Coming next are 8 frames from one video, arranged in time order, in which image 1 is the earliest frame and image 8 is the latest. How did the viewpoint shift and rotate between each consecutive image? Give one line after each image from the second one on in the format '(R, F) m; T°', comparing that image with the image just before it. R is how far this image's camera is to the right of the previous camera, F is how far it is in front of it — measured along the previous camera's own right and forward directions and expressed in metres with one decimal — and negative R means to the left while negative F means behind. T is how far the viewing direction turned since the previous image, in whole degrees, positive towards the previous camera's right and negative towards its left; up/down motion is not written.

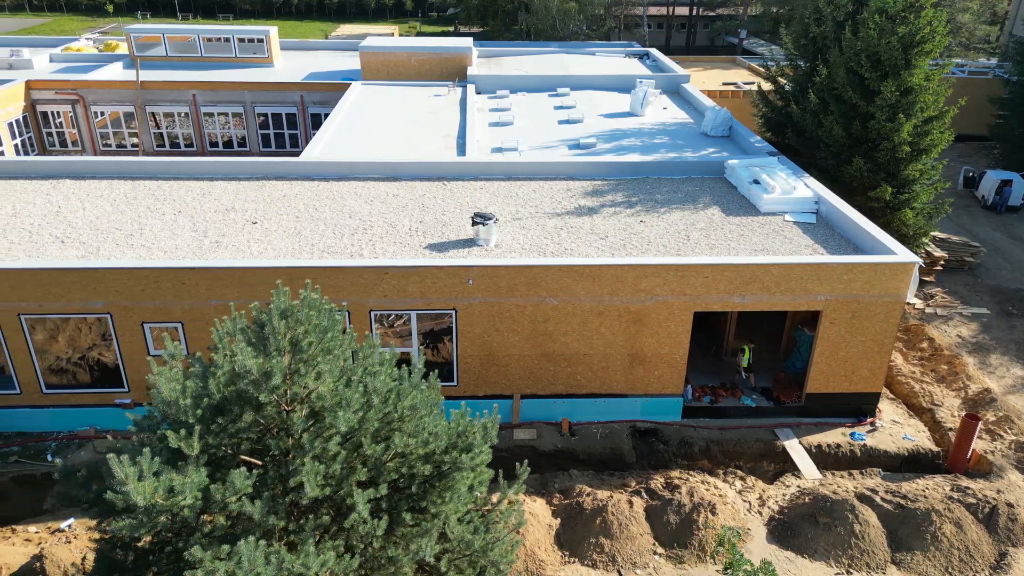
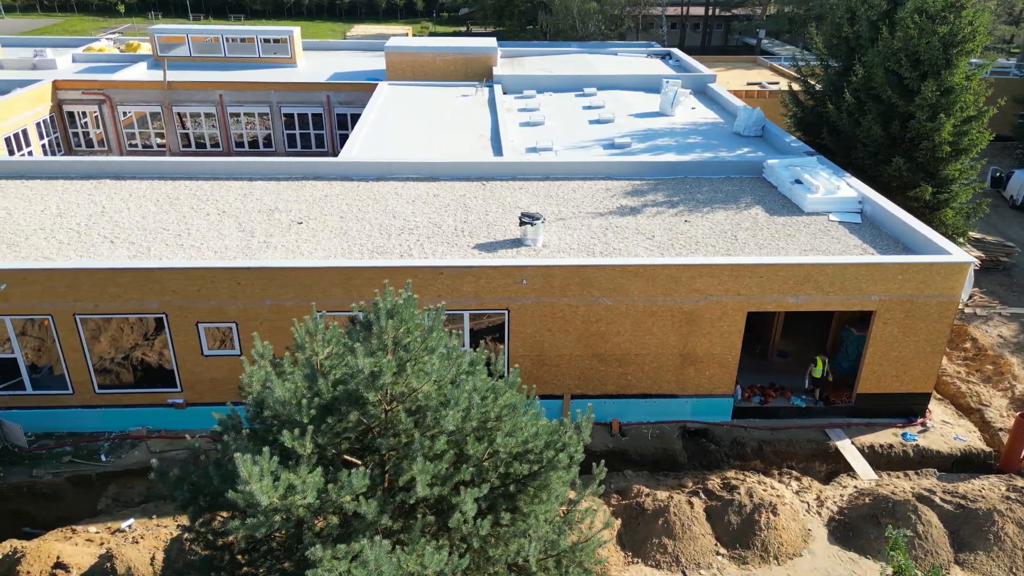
(-1.0, 0.0) m; 0°
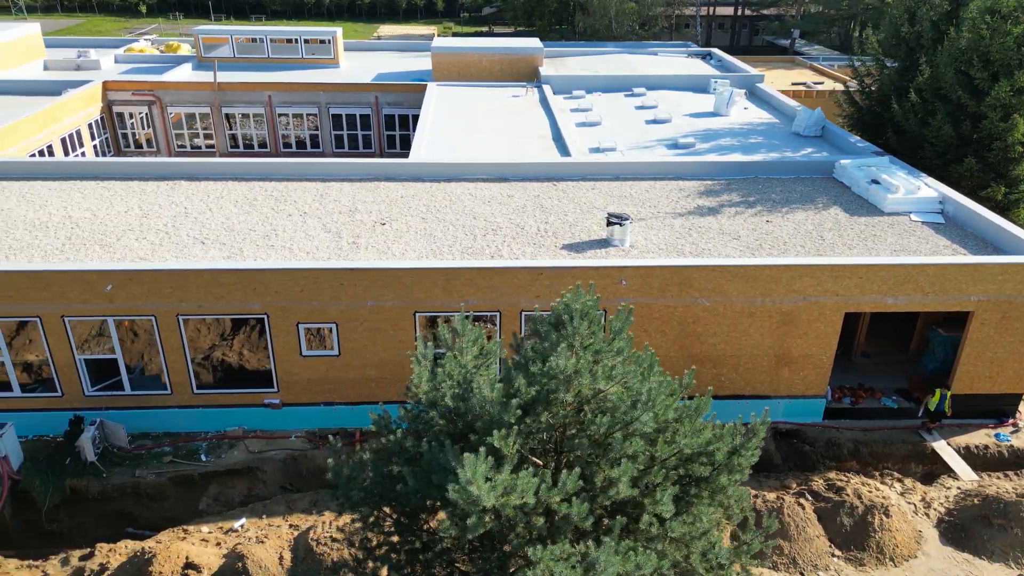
(-1.8, 0.0) m; 0°
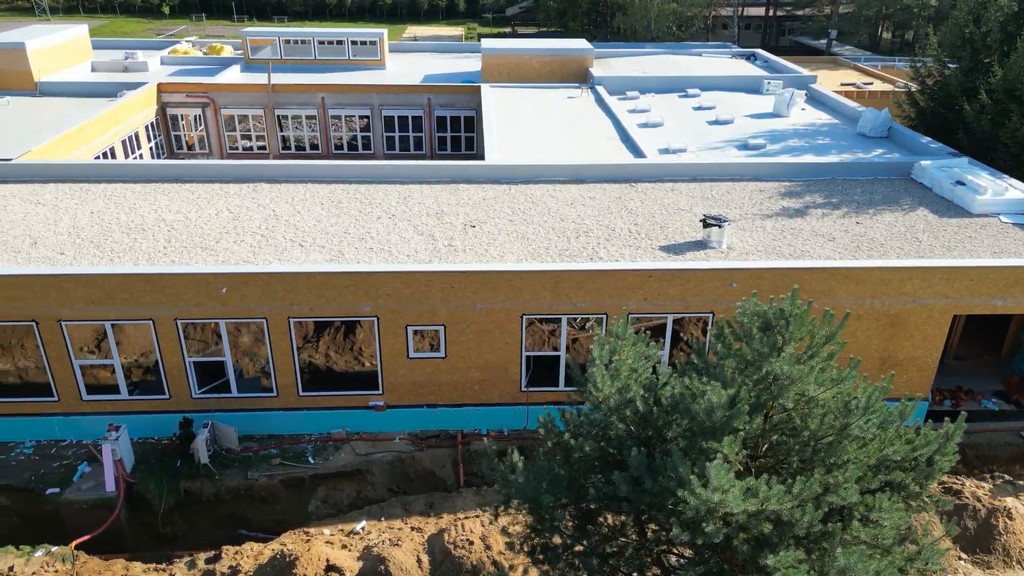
(-1.9, 0.0) m; 0°
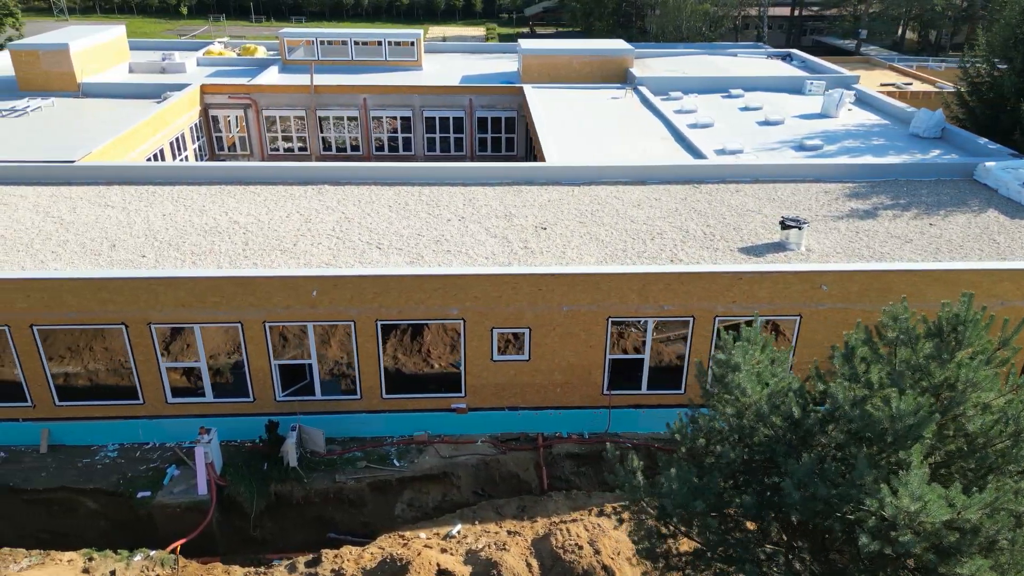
(-1.5, 0.0) m; 0°
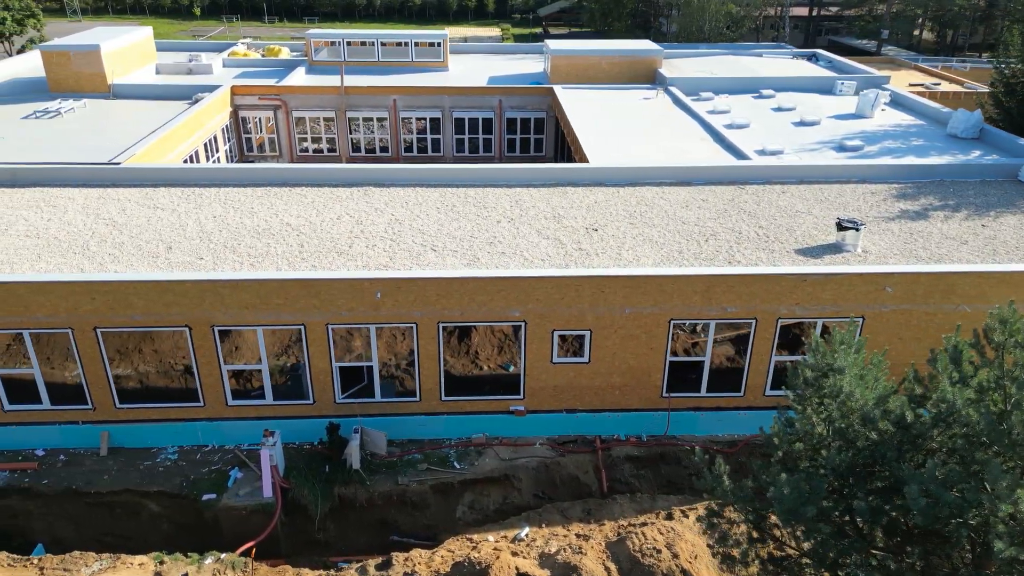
(-1.1, 0.0) m; 0°
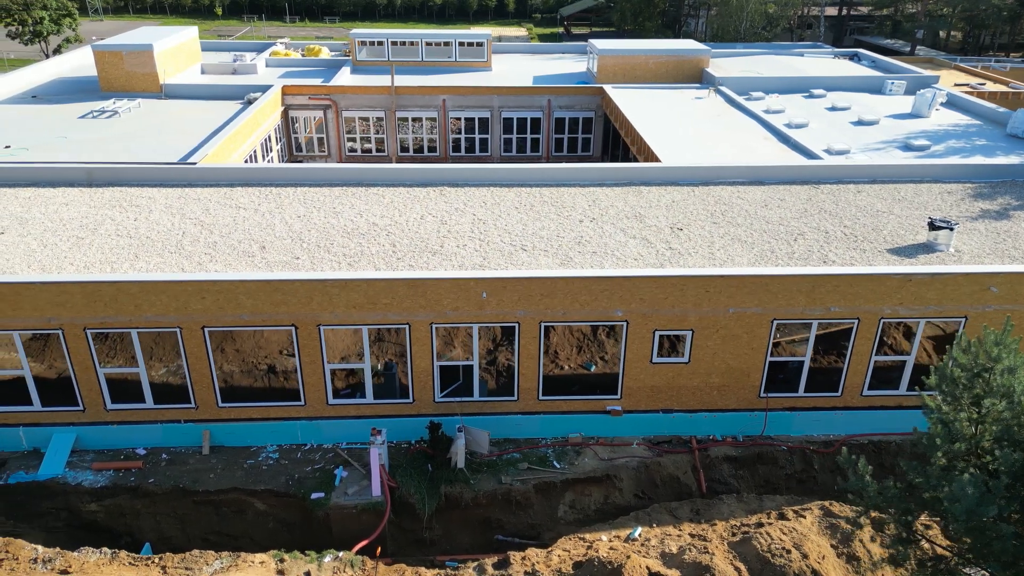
(-1.8, 0.0) m; 0°
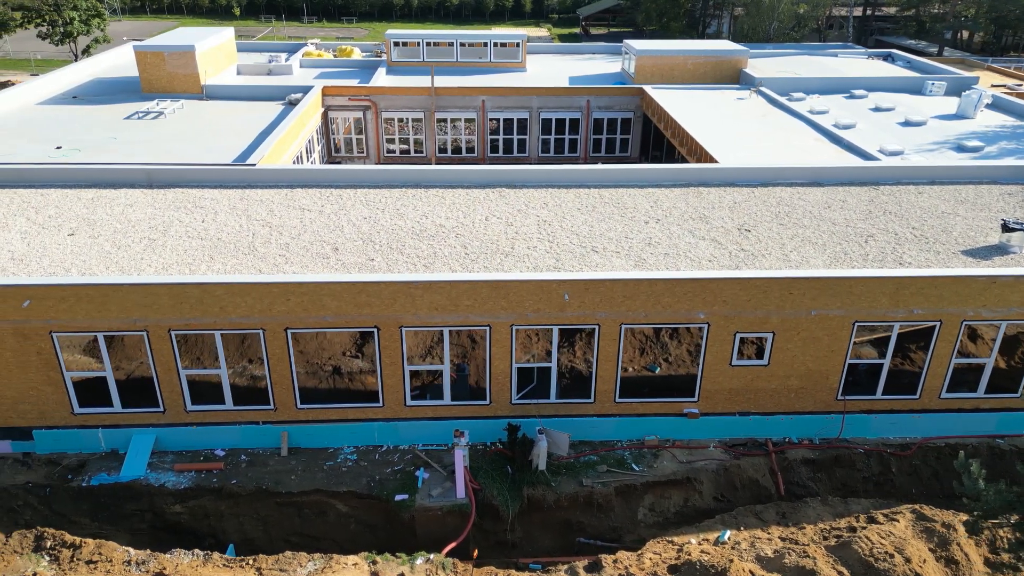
(-1.4, 0.0) m; 0°
